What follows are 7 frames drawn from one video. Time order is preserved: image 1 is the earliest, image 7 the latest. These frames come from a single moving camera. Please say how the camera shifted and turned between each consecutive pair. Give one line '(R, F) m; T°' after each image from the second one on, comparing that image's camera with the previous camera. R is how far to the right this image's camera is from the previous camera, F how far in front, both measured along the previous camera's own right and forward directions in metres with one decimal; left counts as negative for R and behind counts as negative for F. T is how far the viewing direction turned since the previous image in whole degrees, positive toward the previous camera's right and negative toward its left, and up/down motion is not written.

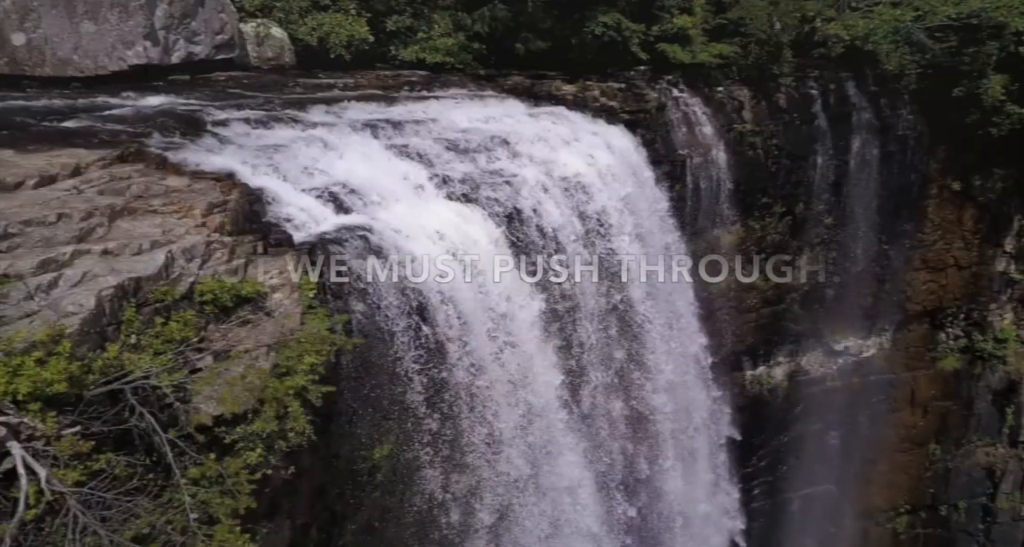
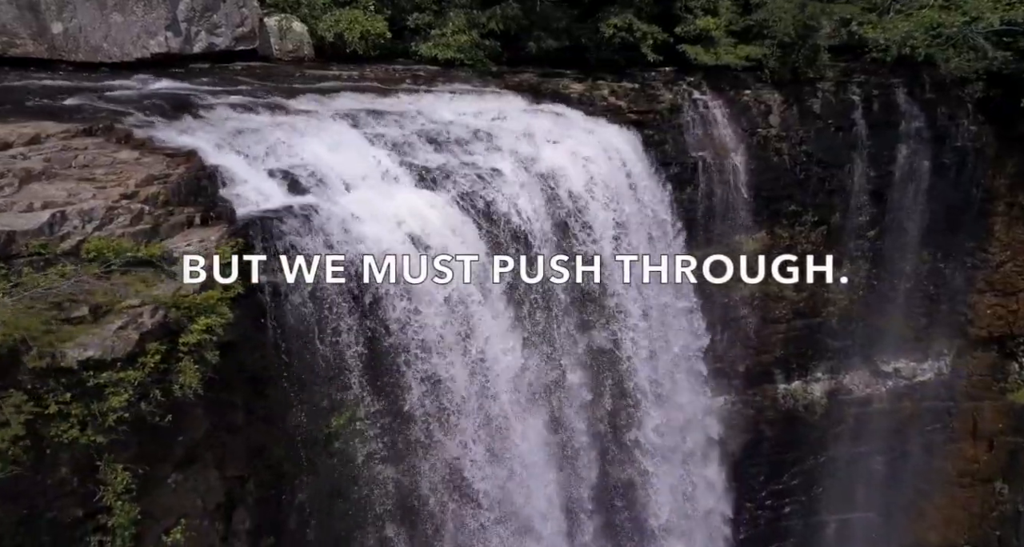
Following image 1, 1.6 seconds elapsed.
(+1.3, -0.1) m; -8°
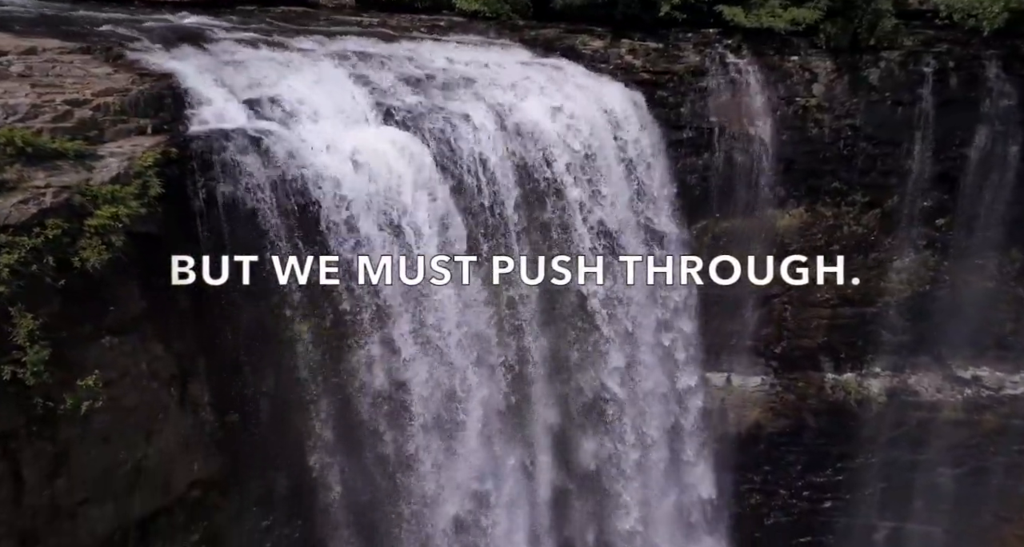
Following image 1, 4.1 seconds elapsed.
(+2.3, -0.1) m; -14°
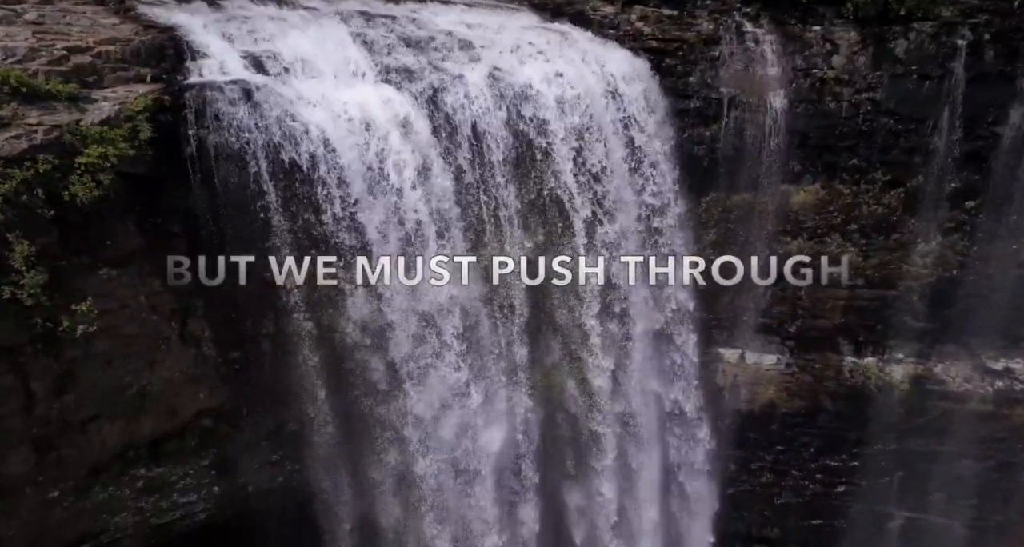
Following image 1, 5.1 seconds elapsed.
(+0.9, -0.1) m; -6°
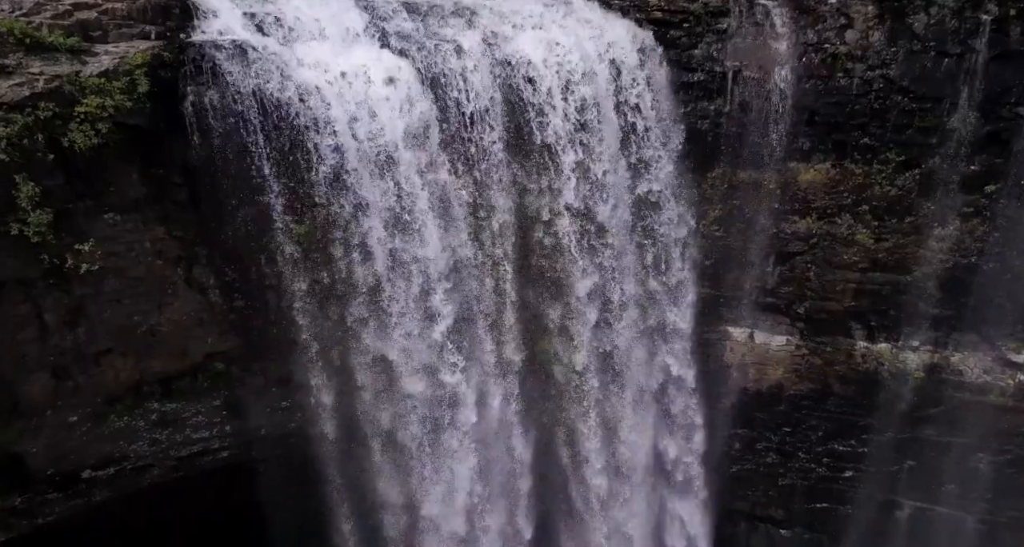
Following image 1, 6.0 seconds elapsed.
(+0.8, -0.2) m; -5°
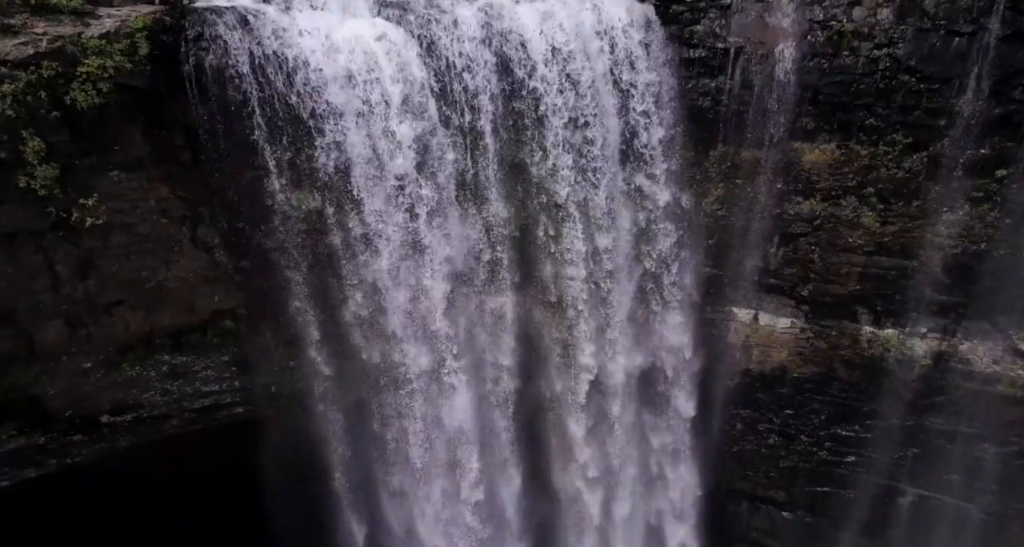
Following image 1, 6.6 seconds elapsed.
(+0.6, -0.1) m; -4°
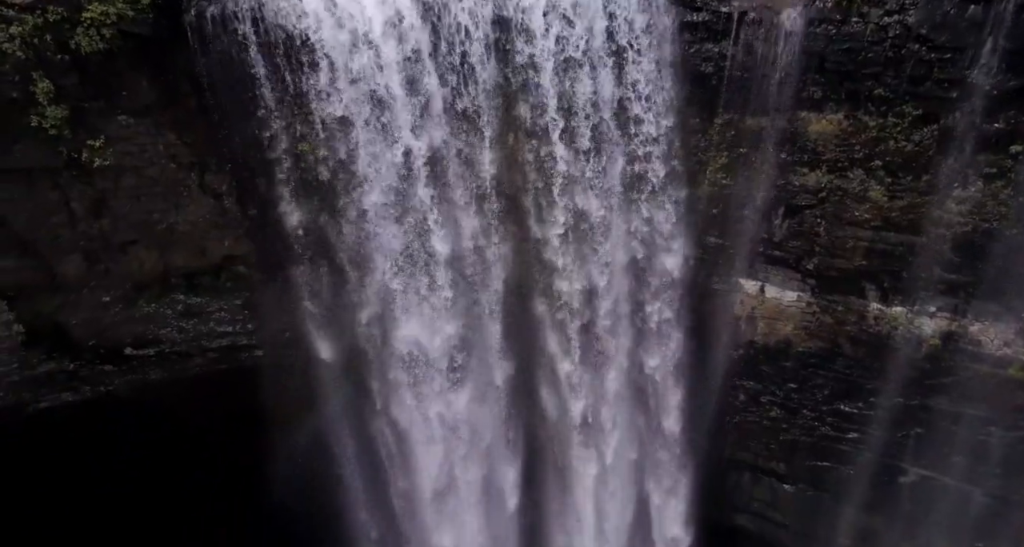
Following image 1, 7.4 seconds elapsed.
(+0.8, -0.1) m; -5°
